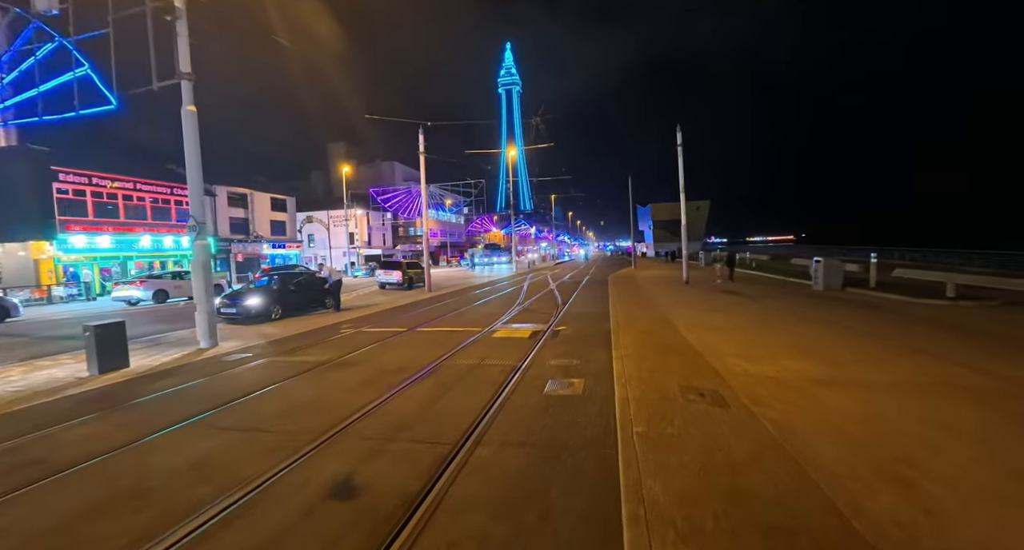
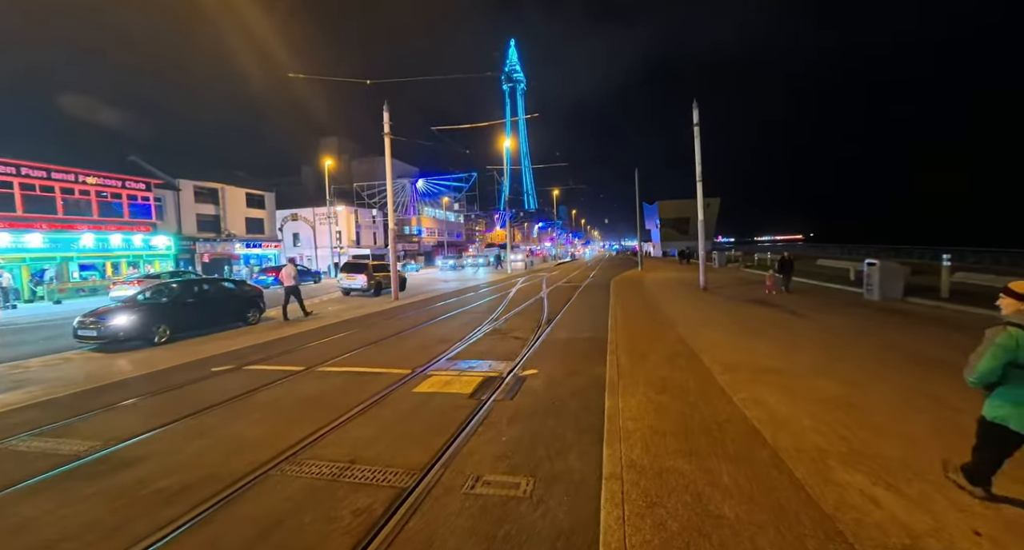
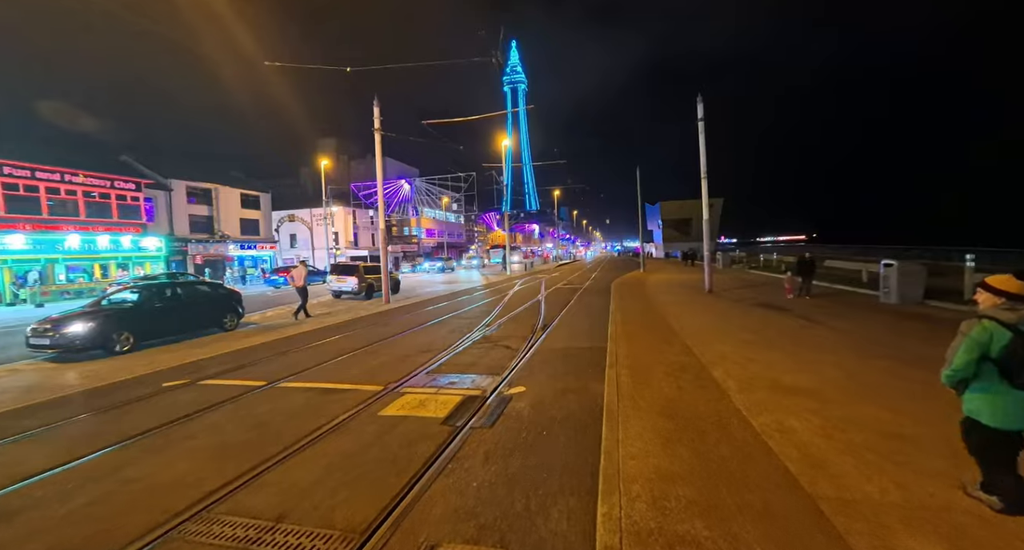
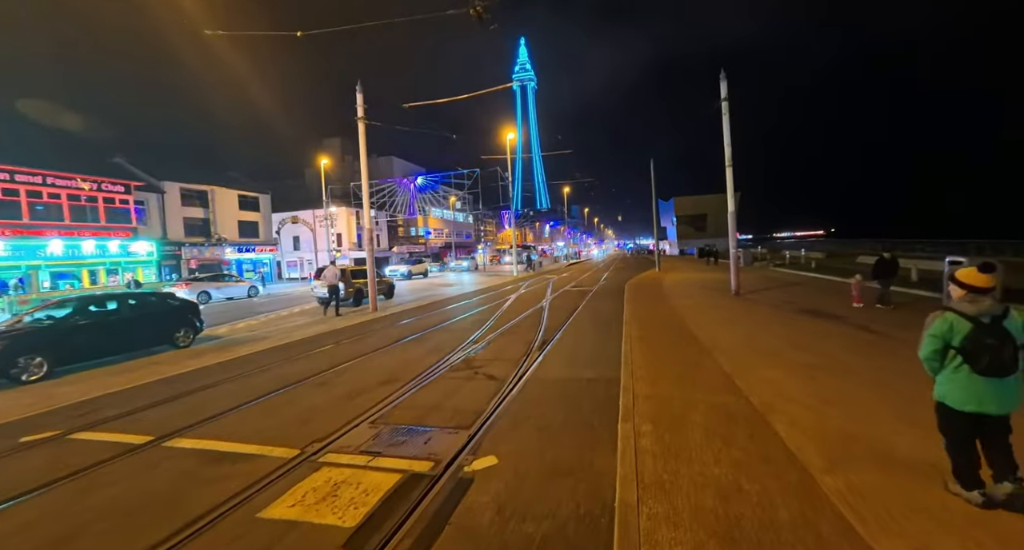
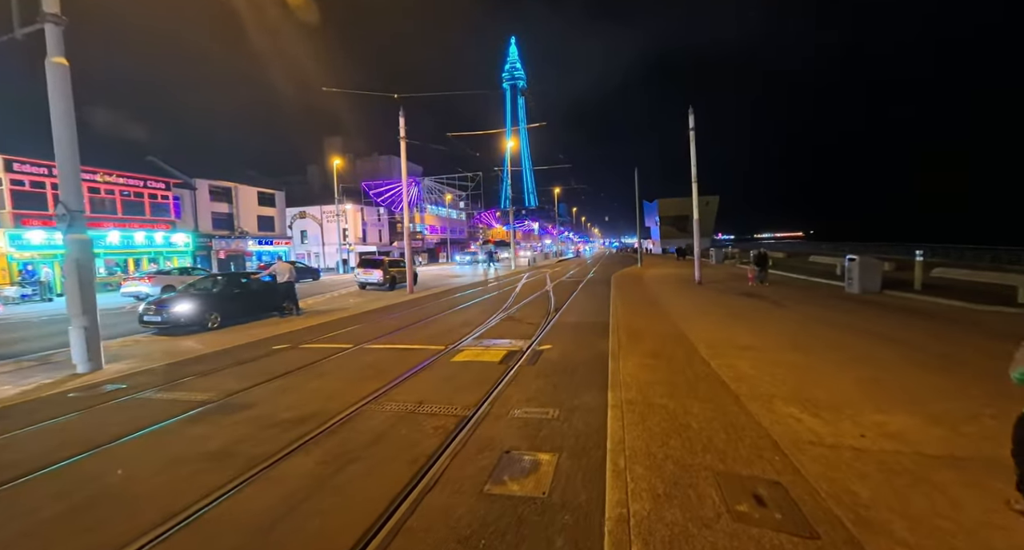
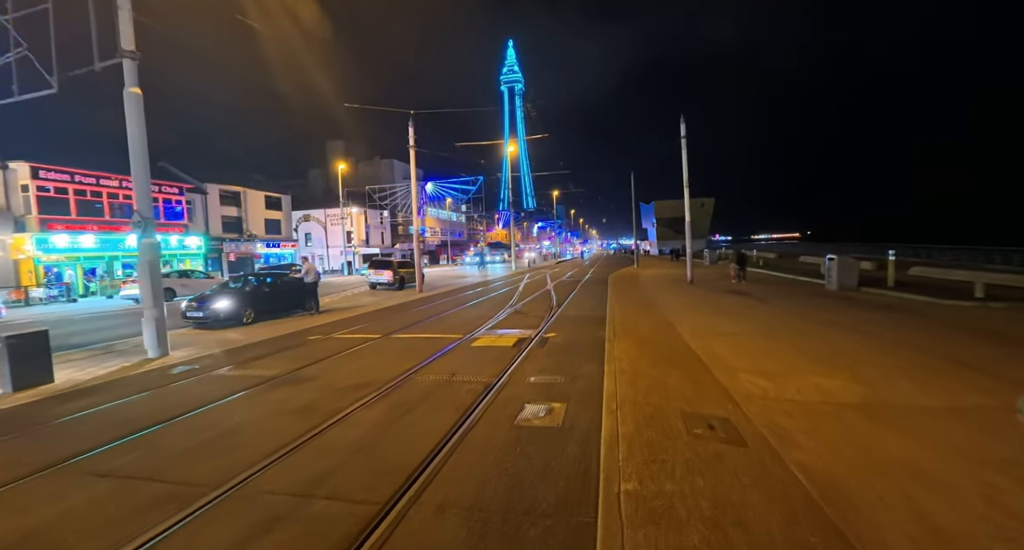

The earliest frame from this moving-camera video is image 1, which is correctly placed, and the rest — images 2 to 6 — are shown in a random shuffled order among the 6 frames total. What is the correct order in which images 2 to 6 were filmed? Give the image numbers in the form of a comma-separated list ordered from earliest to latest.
6, 5, 2, 3, 4
